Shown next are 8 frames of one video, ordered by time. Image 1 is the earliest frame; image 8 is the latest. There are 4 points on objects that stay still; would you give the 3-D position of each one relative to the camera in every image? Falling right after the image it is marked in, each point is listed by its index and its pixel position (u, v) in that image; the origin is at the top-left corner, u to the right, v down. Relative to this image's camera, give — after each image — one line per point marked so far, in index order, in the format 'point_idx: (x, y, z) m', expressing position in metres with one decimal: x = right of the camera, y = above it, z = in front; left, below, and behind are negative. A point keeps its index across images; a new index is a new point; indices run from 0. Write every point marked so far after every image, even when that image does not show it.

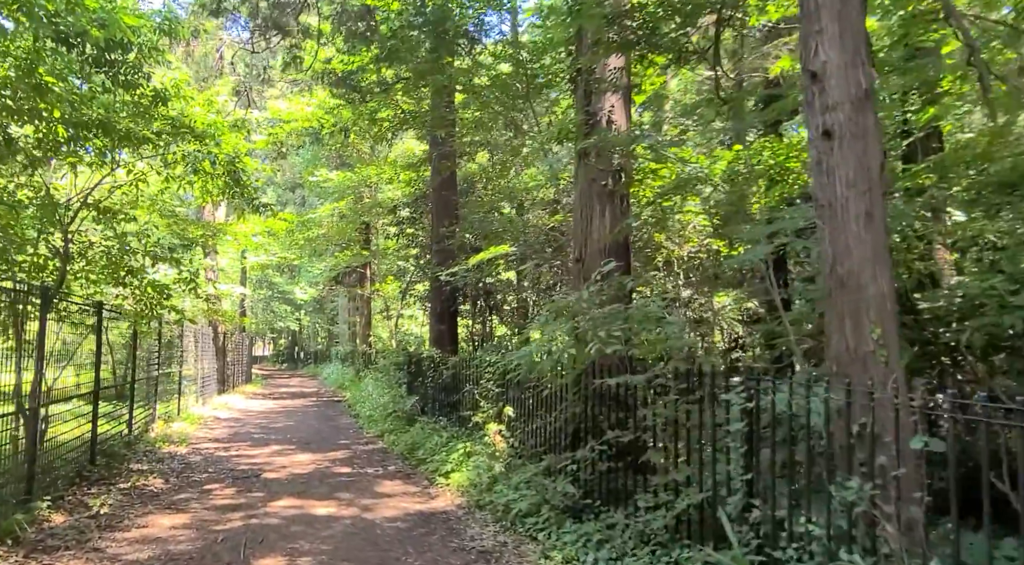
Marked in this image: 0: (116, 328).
0: (-5.5, -0.6, +10.5) m
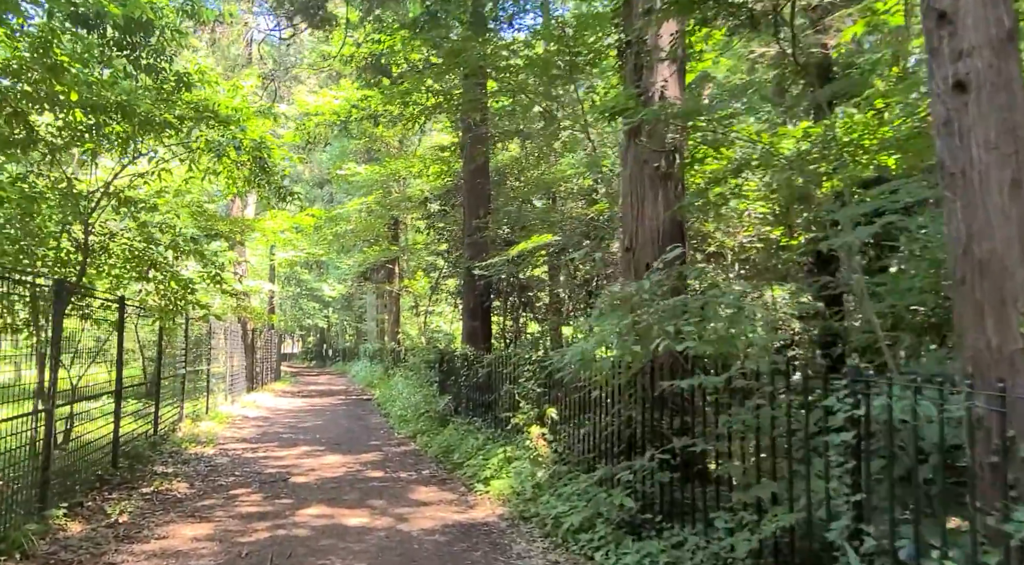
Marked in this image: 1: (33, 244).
0: (-5.0, -0.6, +10.1) m
1: (-4.9, +0.4, +7.8) m
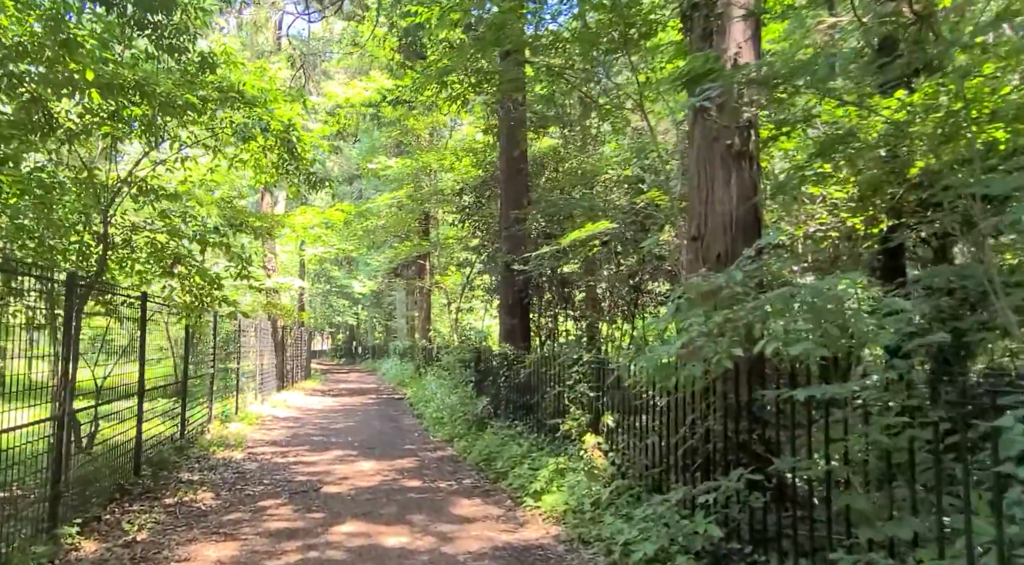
0: (-4.4, -0.5, +9.6) m
1: (-4.4, +0.4, +7.3) m
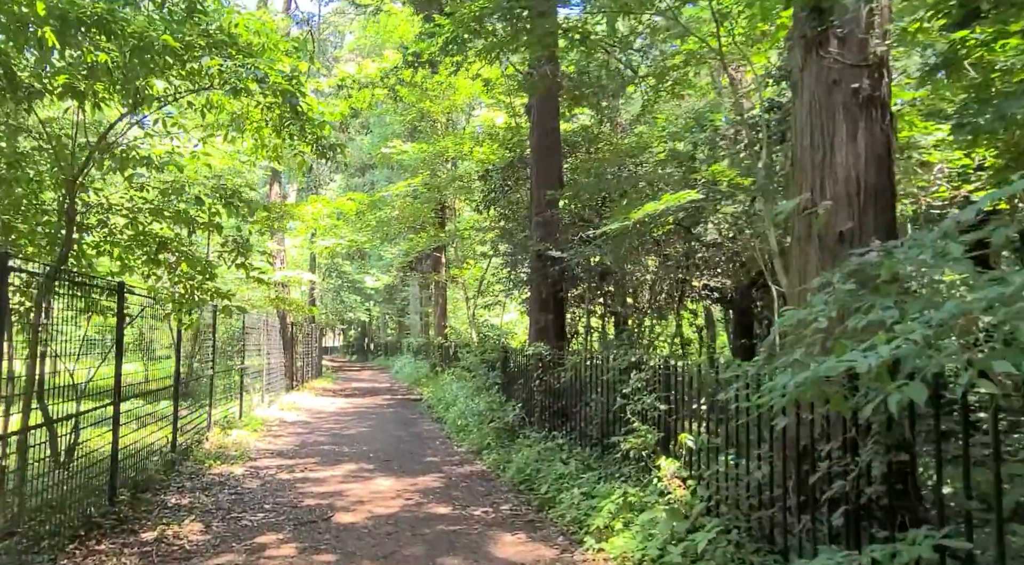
0: (-3.9, -0.4, +8.3) m
1: (-4.0, +0.5, +6.0) m
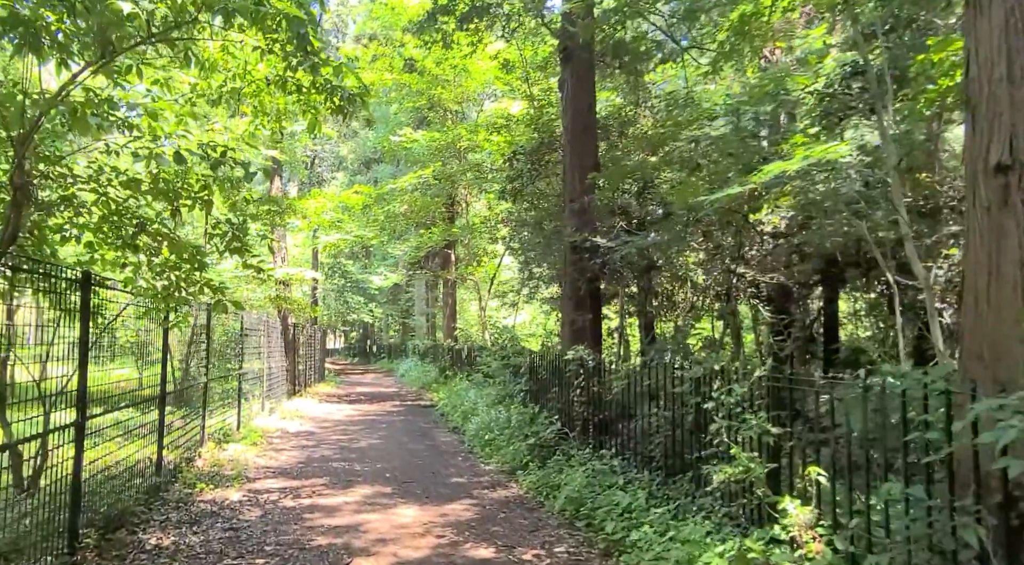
0: (-3.5, -0.3, +7.0) m
1: (-3.6, +0.6, +4.7) m
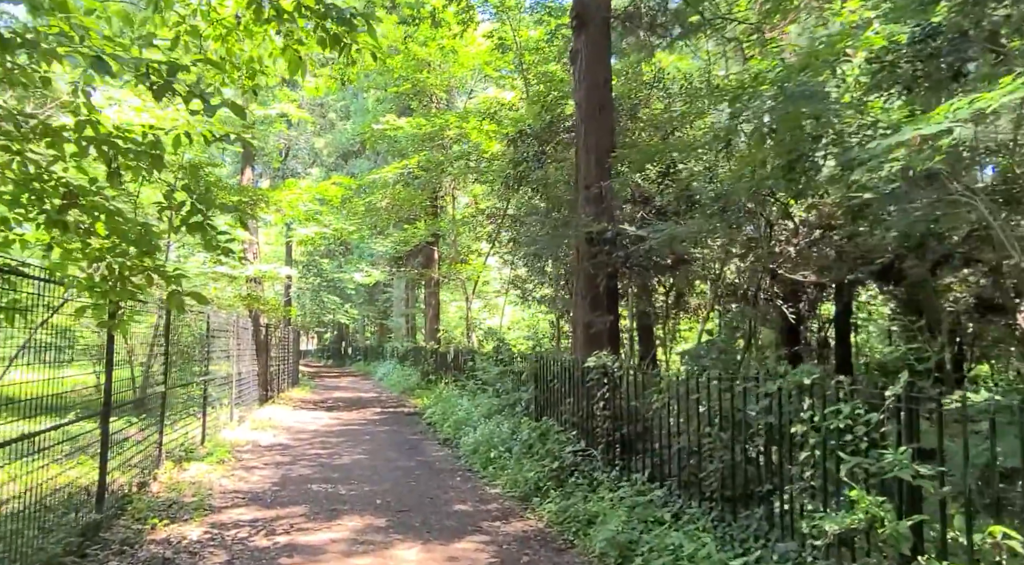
0: (-3.3, -0.3, +5.7) m
1: (-3.3, +0.7, +3.4) m
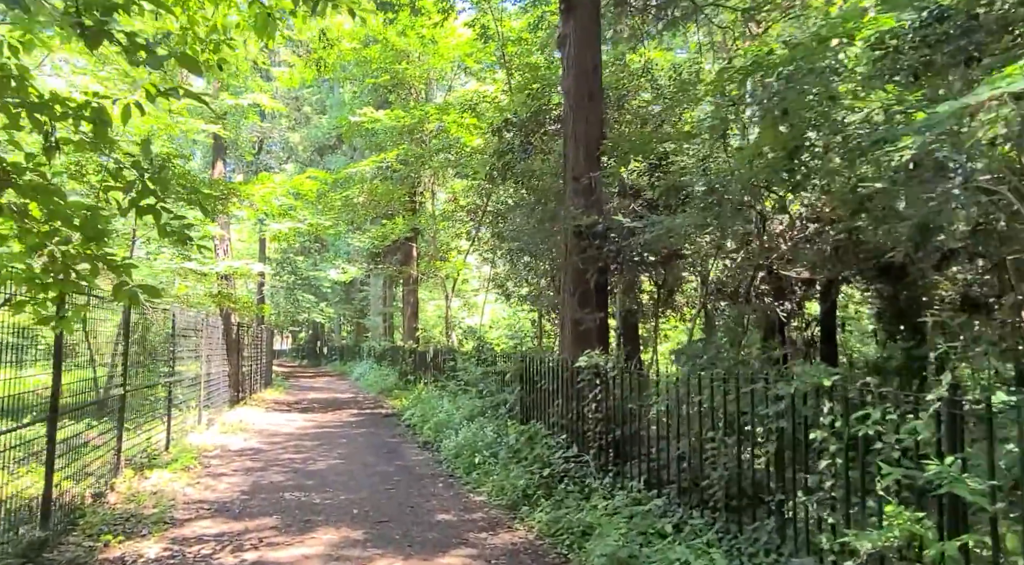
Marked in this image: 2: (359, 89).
0: (-3.4, -0.2, +5.1) m
1: (-3.3, +0.8, +2.8) m
2: (-4.0, +5.0, +19.8) m
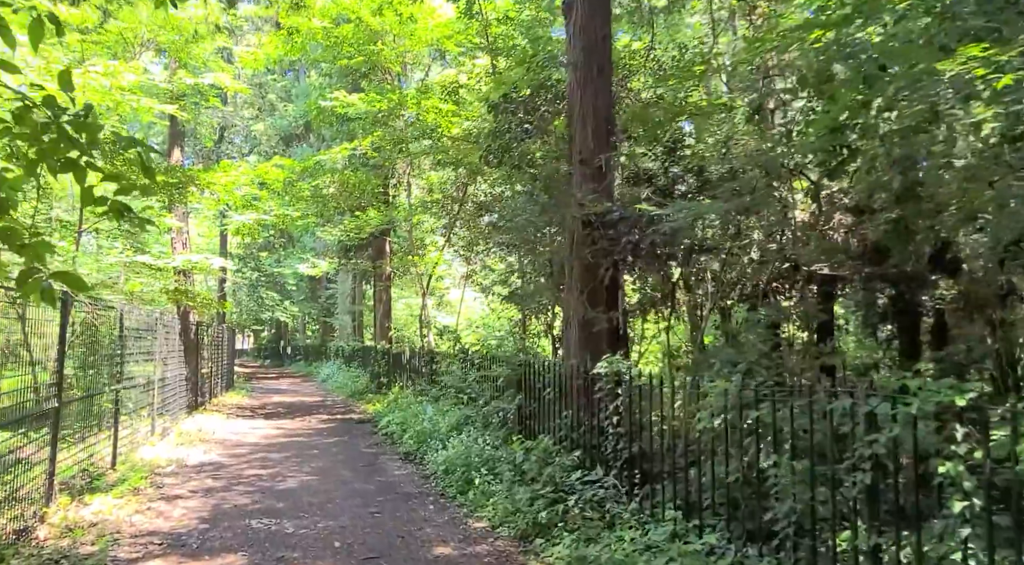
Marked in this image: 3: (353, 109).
0: (-3.2, -0.2, +3.9) m
1: (-3.0, +0.8, +1.7) m
2: (-4.5, +5.1, +18.6) m
3: (-3.6, +3.9, +17.0) m
